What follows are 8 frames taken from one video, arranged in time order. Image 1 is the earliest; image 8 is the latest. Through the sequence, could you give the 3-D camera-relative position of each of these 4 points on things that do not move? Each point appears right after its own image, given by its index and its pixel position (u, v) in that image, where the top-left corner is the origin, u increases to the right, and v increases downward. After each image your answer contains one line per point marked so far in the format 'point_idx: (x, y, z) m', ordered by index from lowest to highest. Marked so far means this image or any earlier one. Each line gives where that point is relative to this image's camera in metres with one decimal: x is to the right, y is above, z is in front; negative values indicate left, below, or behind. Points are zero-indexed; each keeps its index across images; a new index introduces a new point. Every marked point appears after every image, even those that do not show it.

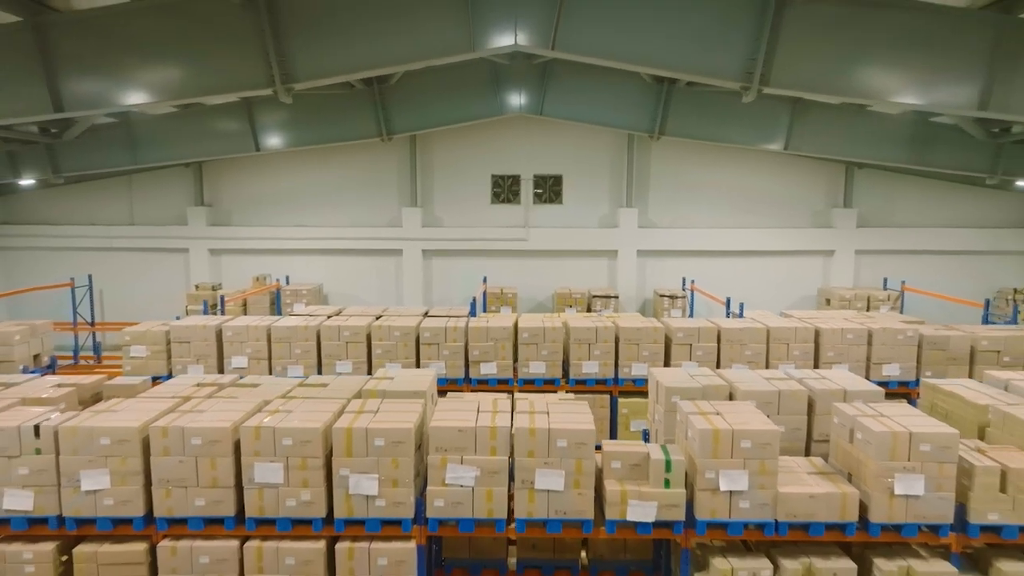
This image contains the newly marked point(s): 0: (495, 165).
0: (-0.3, +2.1, +12.7) m
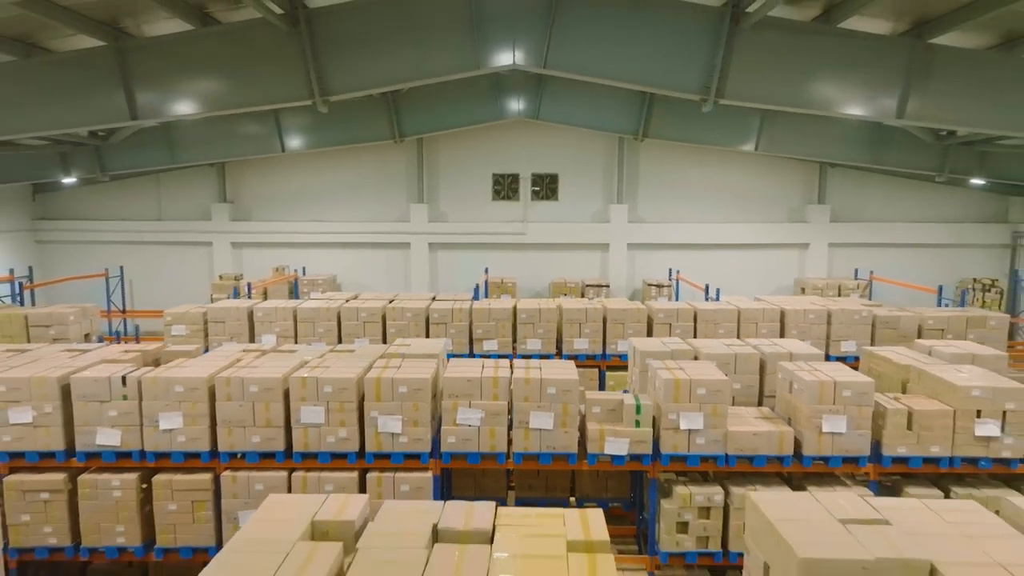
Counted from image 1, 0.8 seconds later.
0: (-0.3, +2.2, +13.8) m
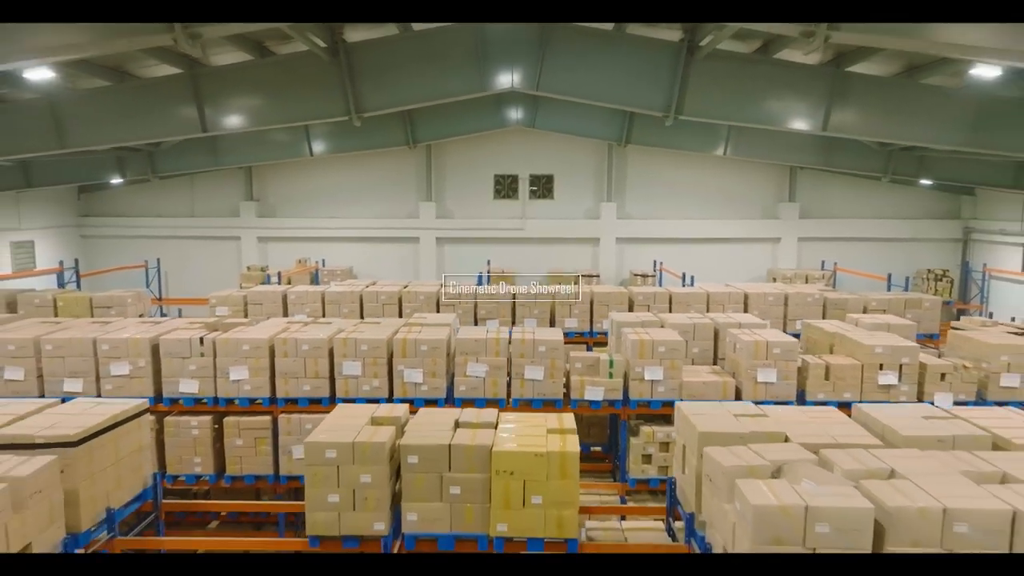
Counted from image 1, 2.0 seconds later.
0: (-0.3, +2.4, +15.2) m
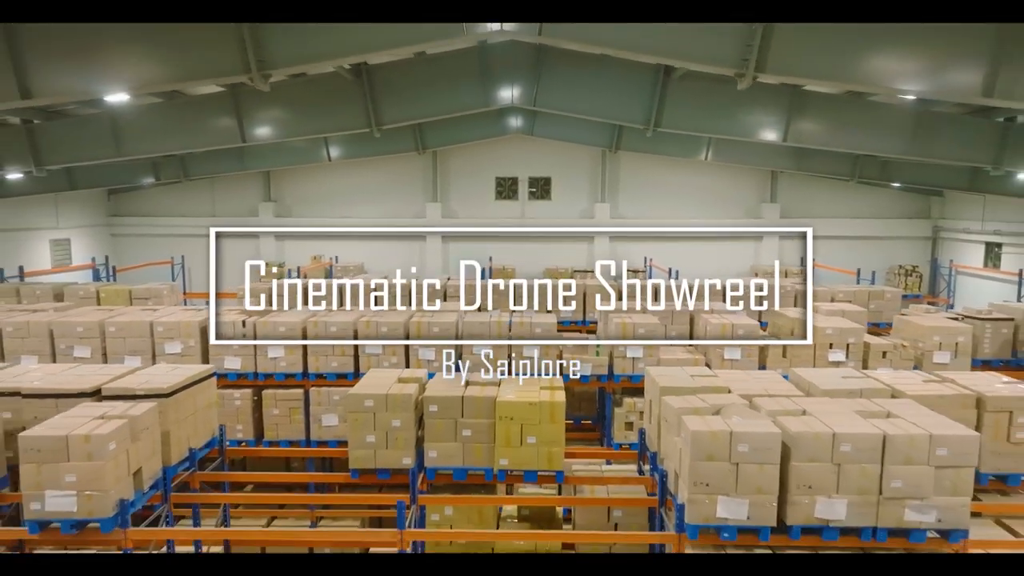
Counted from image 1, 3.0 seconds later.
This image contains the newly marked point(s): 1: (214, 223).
0: (-0.3, +2.6, +16.3) m
1: (-6.4, +1.4, +16.5) m
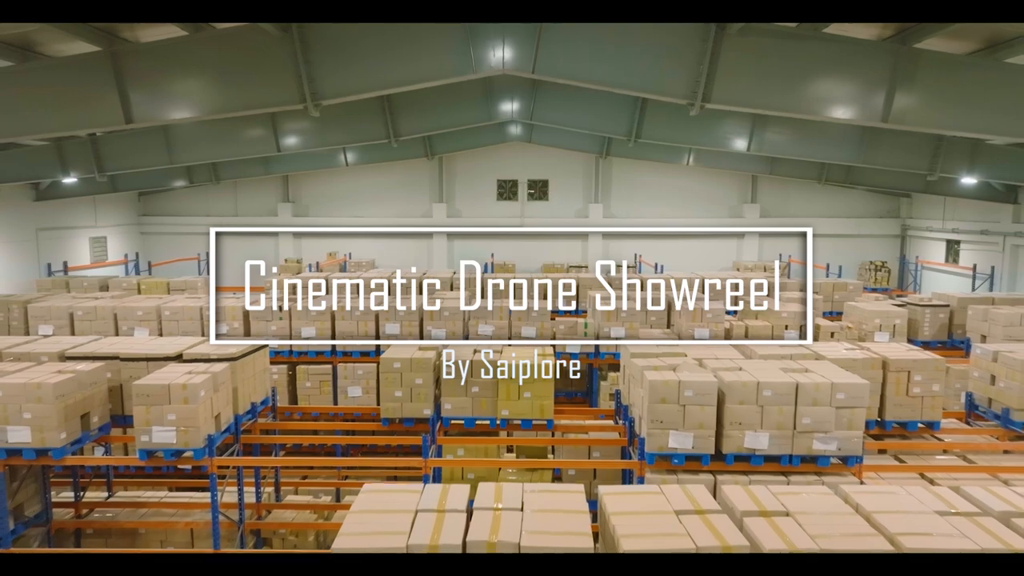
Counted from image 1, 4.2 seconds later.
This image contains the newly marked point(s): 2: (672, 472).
0: (-0.3, +2.7, +17.7) m
1: (-6.4, +1.5, +17.8) m
2: (+1.2, -1.4, +5.8) m
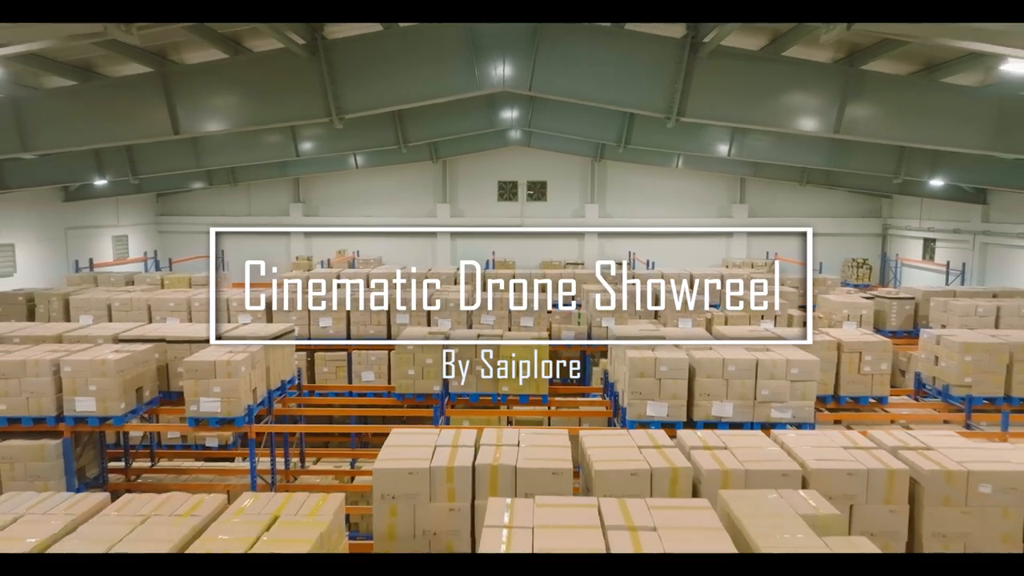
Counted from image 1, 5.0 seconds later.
0: (-0.3, +2.8, +18.6) m
1: (-6.4, +1.6, +18.7) m
2: (+1.2, -1.3, +6.7) m
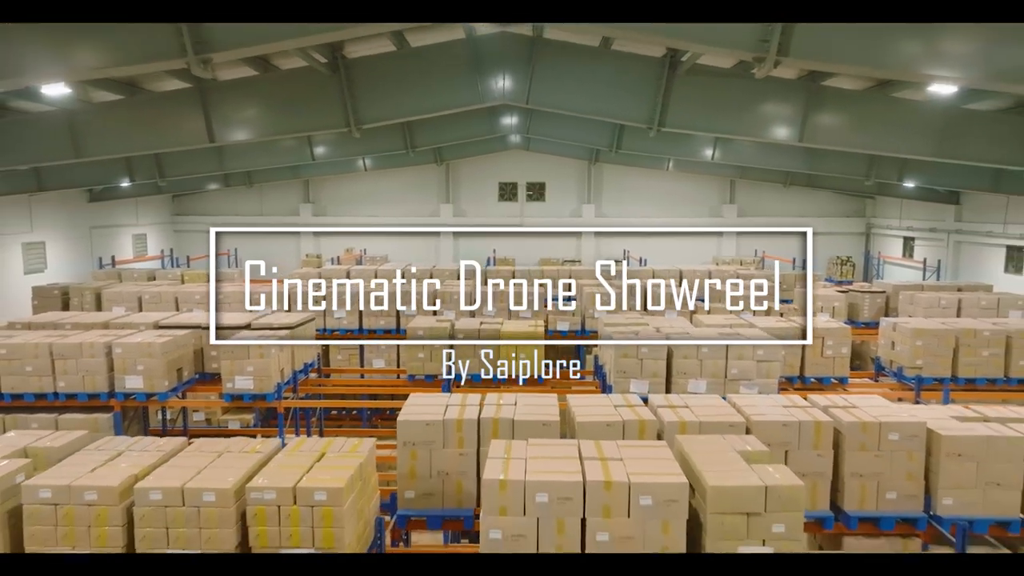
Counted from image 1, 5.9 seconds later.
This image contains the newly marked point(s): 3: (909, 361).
0: (-0.3, +2.9, +19.4) m
1: (-6.4, +1.7, +19.6) m
2: (+1.2, -1.2, +7.6) m
3: (+4.2, -0.8, +8.2) m
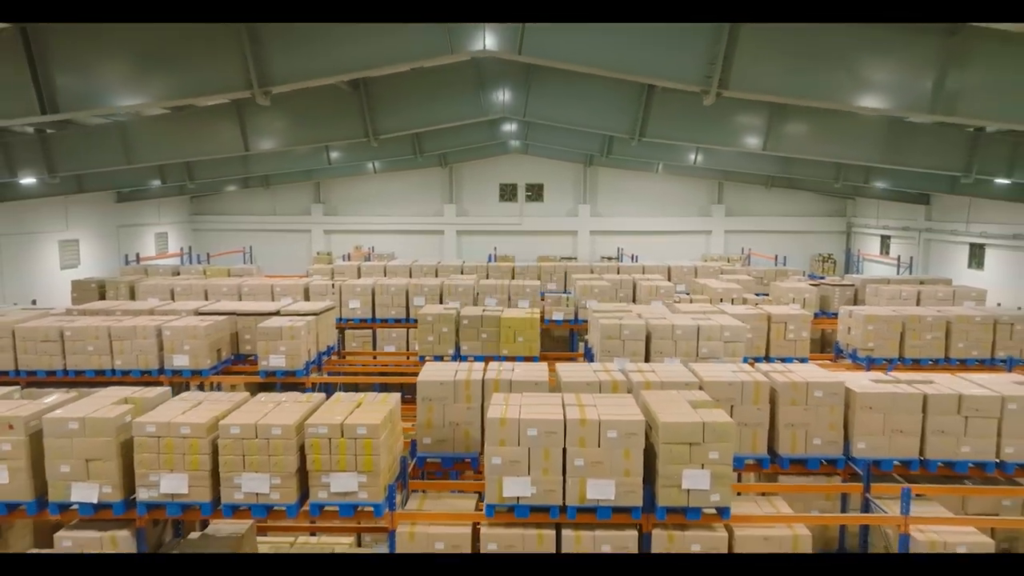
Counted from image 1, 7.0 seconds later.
0: (-0.3, +3.0, +20.5) m
1: (-6.4, +1.8, +20.7) m
2: (+1.2, -1.1, +8.7) m
3: (+4.2, -0.7, +9.3) m
